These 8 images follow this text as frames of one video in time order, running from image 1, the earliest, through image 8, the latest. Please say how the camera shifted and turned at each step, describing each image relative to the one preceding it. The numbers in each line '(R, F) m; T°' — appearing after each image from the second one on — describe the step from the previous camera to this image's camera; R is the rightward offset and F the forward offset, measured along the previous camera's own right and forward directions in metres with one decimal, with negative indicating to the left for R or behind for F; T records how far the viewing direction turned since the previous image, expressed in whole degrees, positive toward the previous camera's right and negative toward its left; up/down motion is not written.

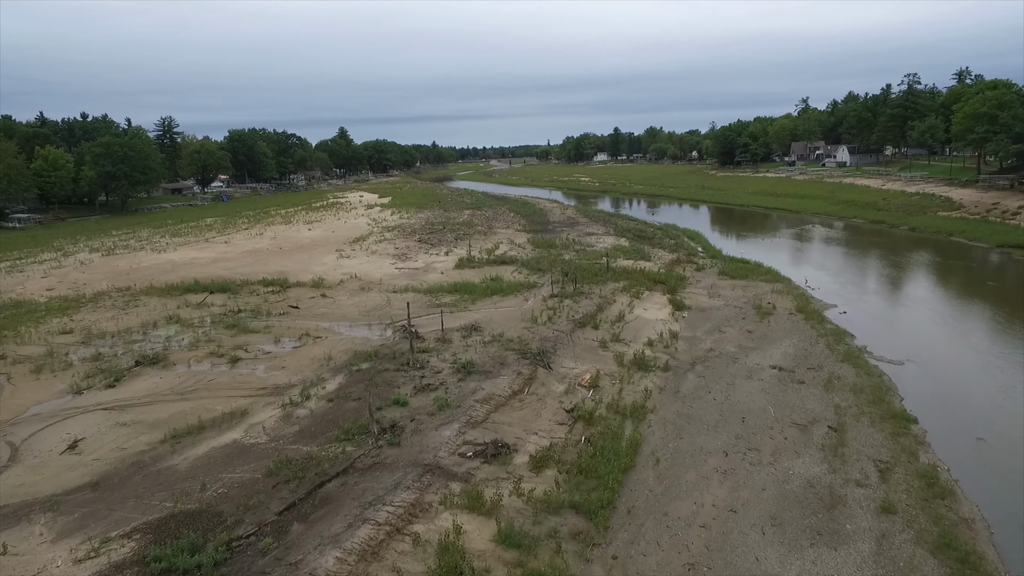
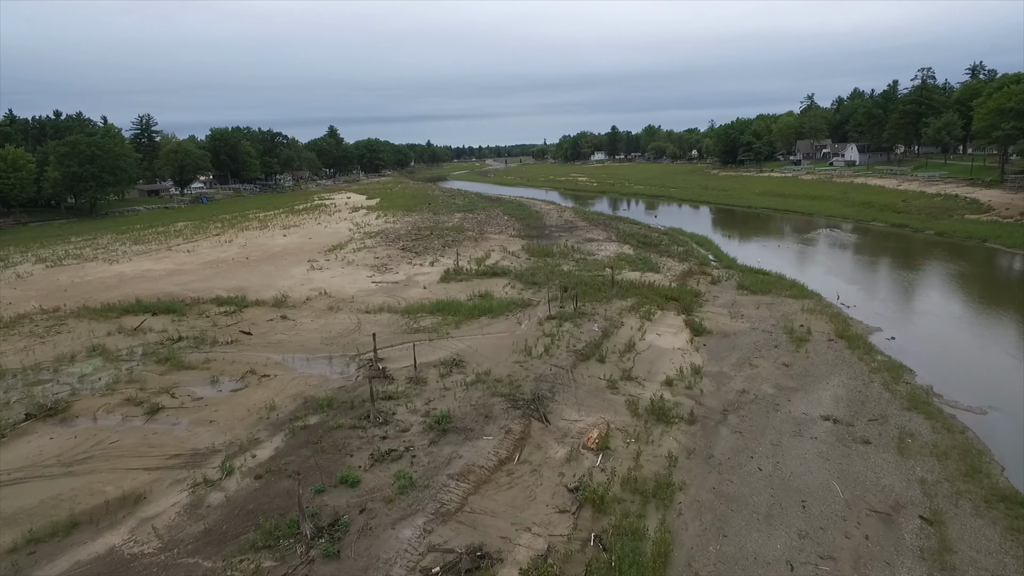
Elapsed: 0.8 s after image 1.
(+0.2, +2.9) m; 0°
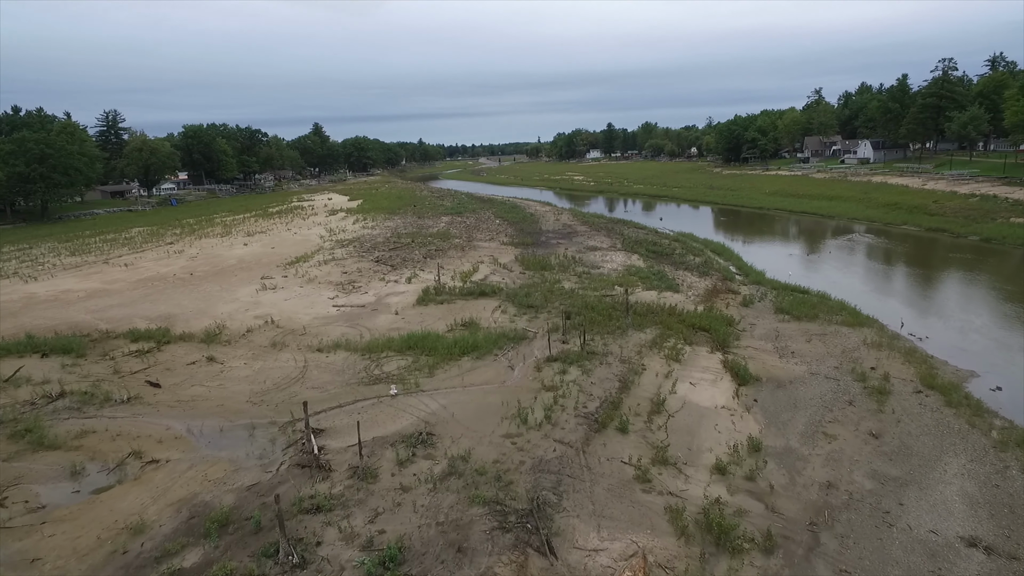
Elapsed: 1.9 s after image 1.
(+0.1, +3.9) m; 0°
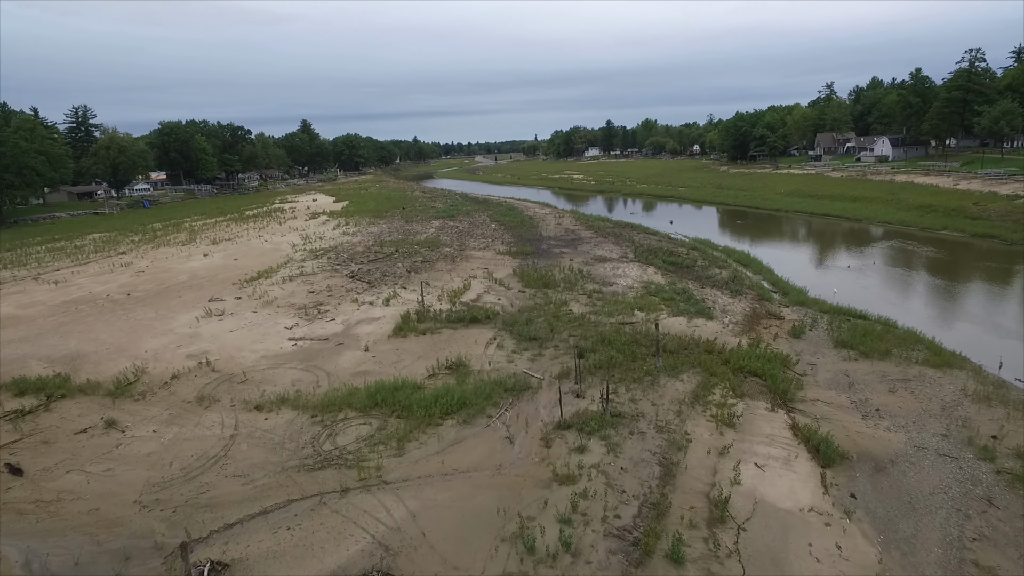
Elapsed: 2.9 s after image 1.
(0.0, +3.5) m; 0°
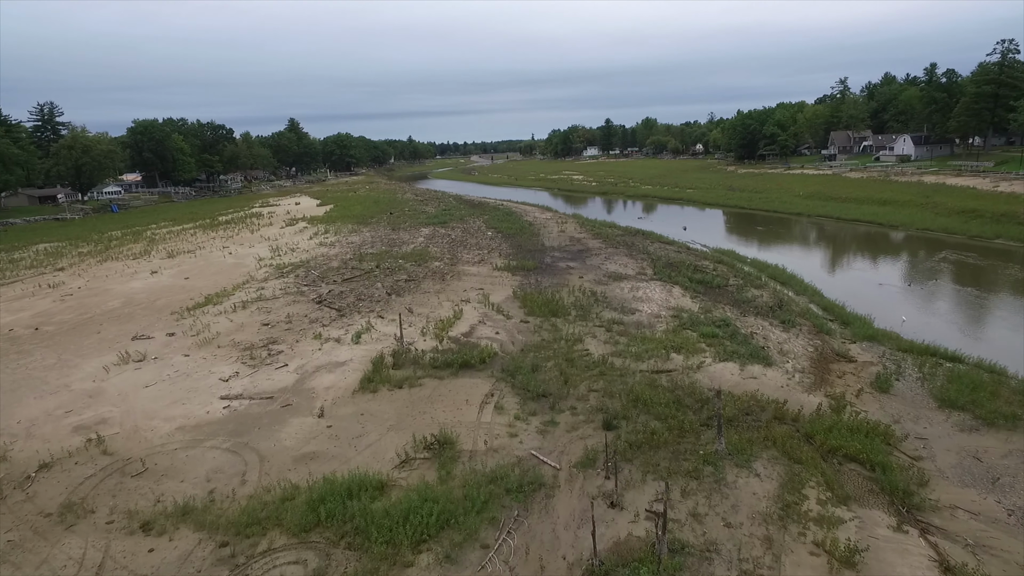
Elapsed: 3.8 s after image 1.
(-0.1, +3.6) m; 0°
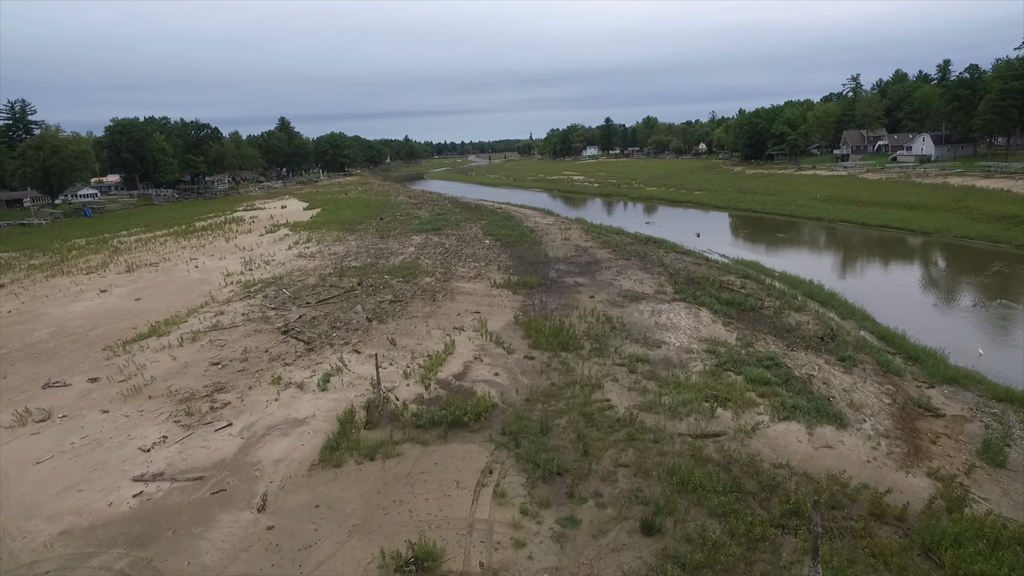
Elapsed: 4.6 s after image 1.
(-0.1, +2.7) m; 0°
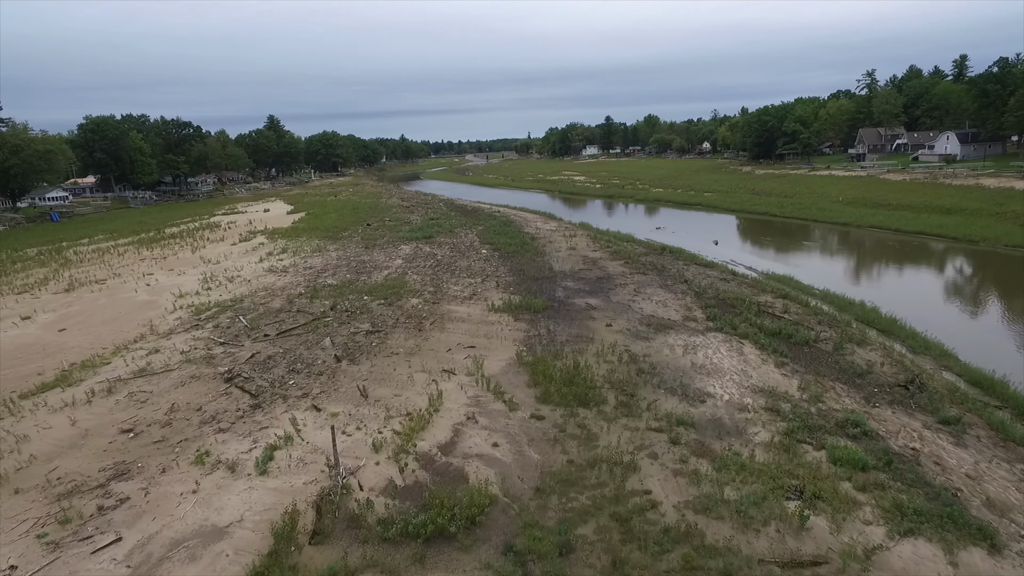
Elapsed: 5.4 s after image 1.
(-0.1, +3.1) m; 0°
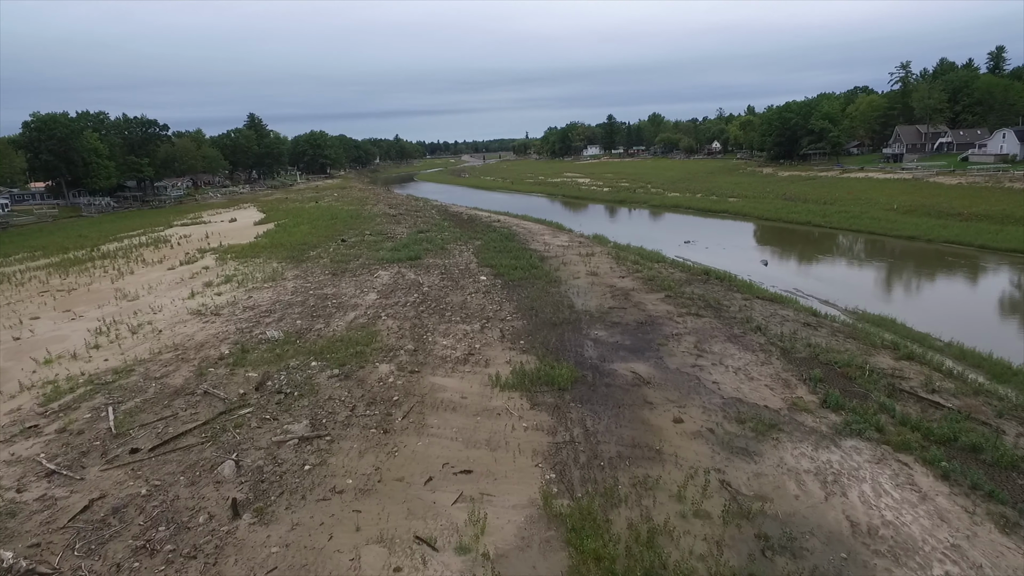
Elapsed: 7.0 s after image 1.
(-0.3, +5.5) m; 0°
